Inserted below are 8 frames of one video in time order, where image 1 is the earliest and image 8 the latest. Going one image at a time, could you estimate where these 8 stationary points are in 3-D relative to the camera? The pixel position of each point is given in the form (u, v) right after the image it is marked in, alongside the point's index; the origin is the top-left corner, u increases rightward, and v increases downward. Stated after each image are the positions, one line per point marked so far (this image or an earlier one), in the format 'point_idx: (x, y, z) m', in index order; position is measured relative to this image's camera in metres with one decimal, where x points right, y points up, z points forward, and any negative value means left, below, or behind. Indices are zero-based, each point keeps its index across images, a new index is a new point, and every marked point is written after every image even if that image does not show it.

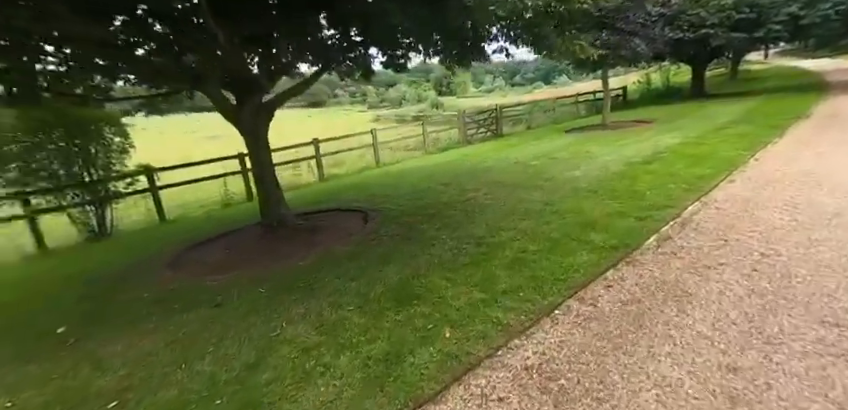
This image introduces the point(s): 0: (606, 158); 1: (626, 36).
0: (+3.2, +0.8, +7.5) m
1: (+5.1, +4.4, +11.0) m
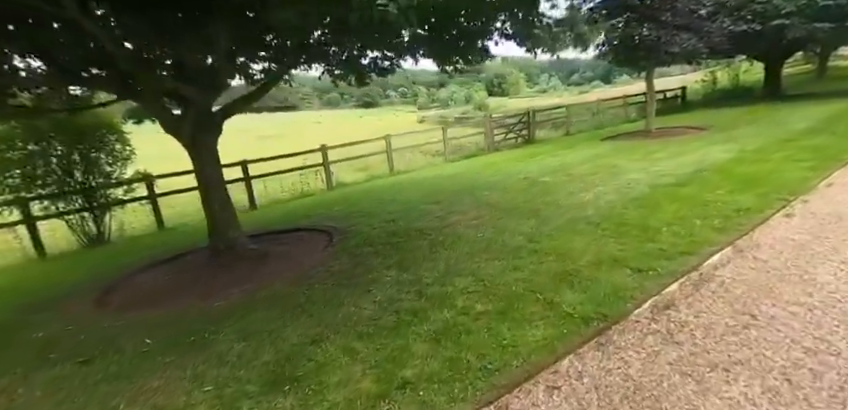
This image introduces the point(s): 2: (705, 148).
0: (+3.1, +0.4, +6.3) m
1: (+5.5, +3.9, +9.5) m
2: (+5.1, +1.0, +7.7) m
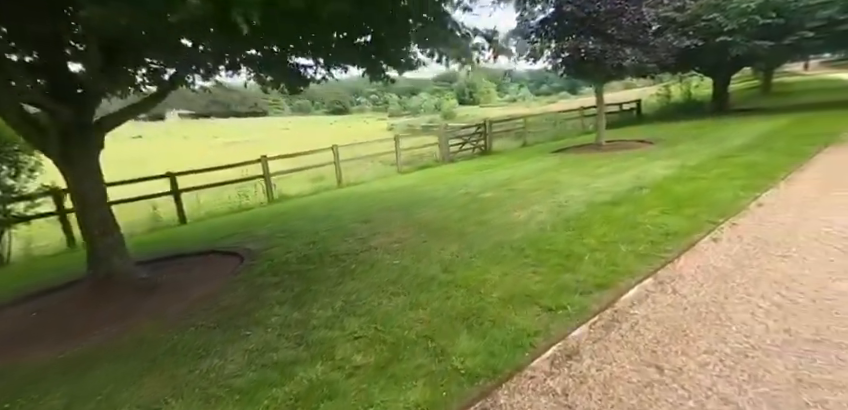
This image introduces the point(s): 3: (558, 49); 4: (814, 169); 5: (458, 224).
0: (+2.1, +0.2, +6.1) m
1: (+4.3, +3.6, +9.5) m
2: (+4.0, +0.7, +7.6) m
3: (+3.1, +3.7, +9.9) m
4: (+5.7, +0.5, +6.2) m
5: (+0.4, -0.2, +5.1) m
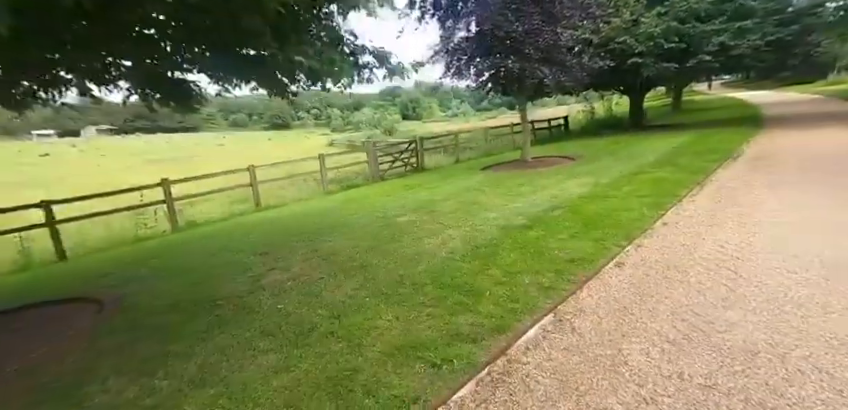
0: (+0.9, -0.1, +5.9) m
1: (+2.5, +3.2, +9.7) m
2: (+2.6, +0.4, +7.7) m
3: (+1.3, +3.2, +9.9) m
4: (+4.5, +0.3, +6.5) m
5: (-0.7, -0.6, +4.6) m
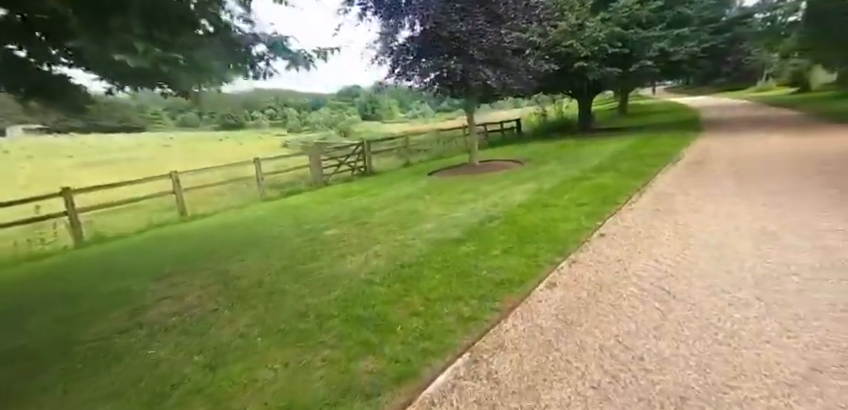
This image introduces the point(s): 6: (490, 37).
0: (0.0, -0.3, +5.5) m
1: (+1.2, +3.1, +9.4) m
2: (+1.5, +0.3, +7.4) m
3: (-0.1, +3.1, +9.5) m
4: (+3.5, +0.2, +6.4) m
5: (-1.4, -0.7, +4.1) m
6: (+1.5, +3.7, +9.4) m
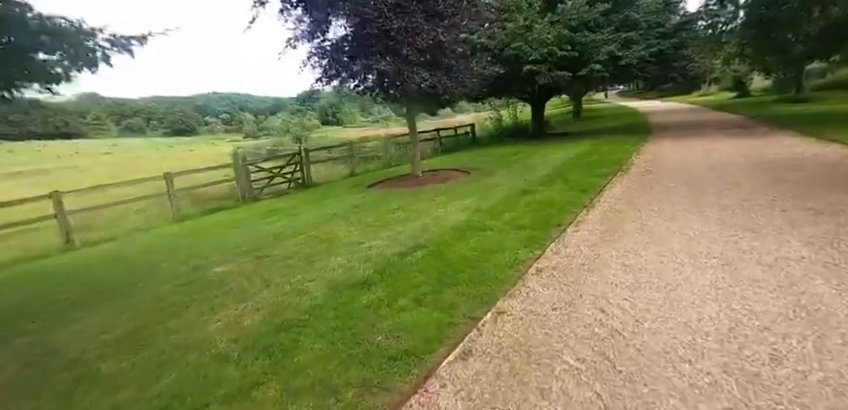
0: (-1.0, -0.6, +4.5) m
1: (-0.2, +2.8, +8.5) m
2: (+0.3, 0.0, +6.6) m
3: (-1.5, +2.7, +8.6) m
4: (+2.4, -0.1, +5.7) m
5: (-2.3, -1.0, +3.0) m
6: (+0.1, +3.4, +8.6) m
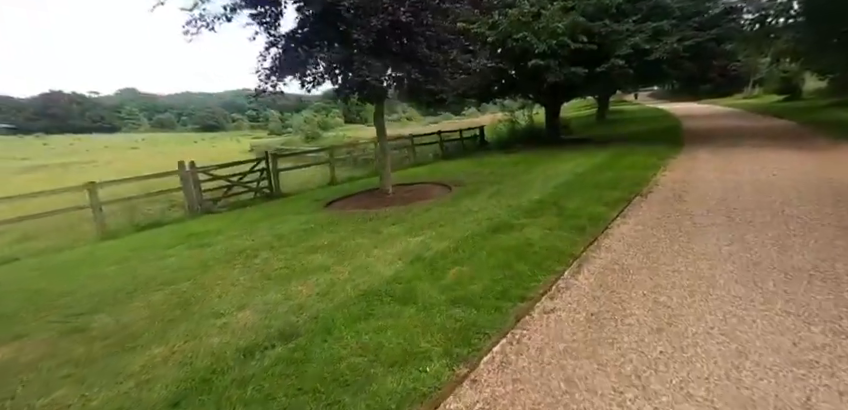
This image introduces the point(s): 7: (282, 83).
0: (-1.9, -1.0, +2.8) m
1: (-0.7, +2.3, +6.8) m
2: (-0.4, -0.5, +4.8) m
3: (-2.0, +2.3, +6.9) m
4: (+1.6, -0.6, +3.8) m
5: (-3.3, -1.4, +1.4) m
6: (-0.5, +3.0, +6.8) m
7: (-2.4, +2.2, +7.3) m
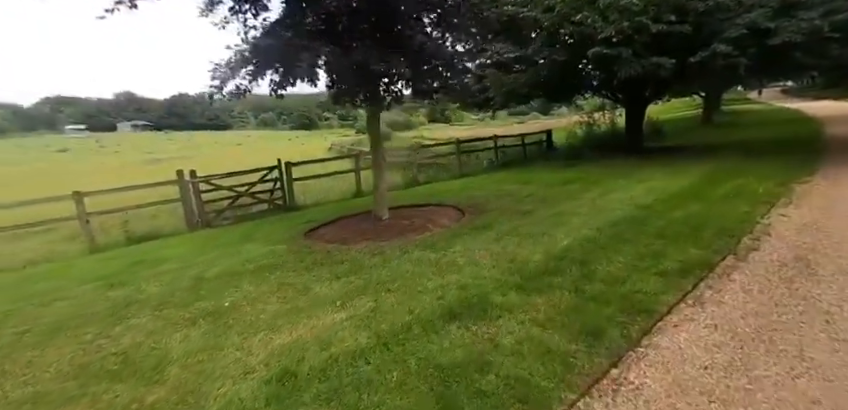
0: (-2.9, -1.4, +1.5) m
1: (-0.8, +1.9, +5.2) m
2: (-1.1, -0.9, +3.2) m
3: (-2.1, +2.0, +5.5) m
4: (+0.7, -1.1, +1.8) m
5: (-4.6, -1.7, +0.4) m
6: (-0.6, +2.5, +5.1) m
7: (-2.4, +1.8, +6.0) m
